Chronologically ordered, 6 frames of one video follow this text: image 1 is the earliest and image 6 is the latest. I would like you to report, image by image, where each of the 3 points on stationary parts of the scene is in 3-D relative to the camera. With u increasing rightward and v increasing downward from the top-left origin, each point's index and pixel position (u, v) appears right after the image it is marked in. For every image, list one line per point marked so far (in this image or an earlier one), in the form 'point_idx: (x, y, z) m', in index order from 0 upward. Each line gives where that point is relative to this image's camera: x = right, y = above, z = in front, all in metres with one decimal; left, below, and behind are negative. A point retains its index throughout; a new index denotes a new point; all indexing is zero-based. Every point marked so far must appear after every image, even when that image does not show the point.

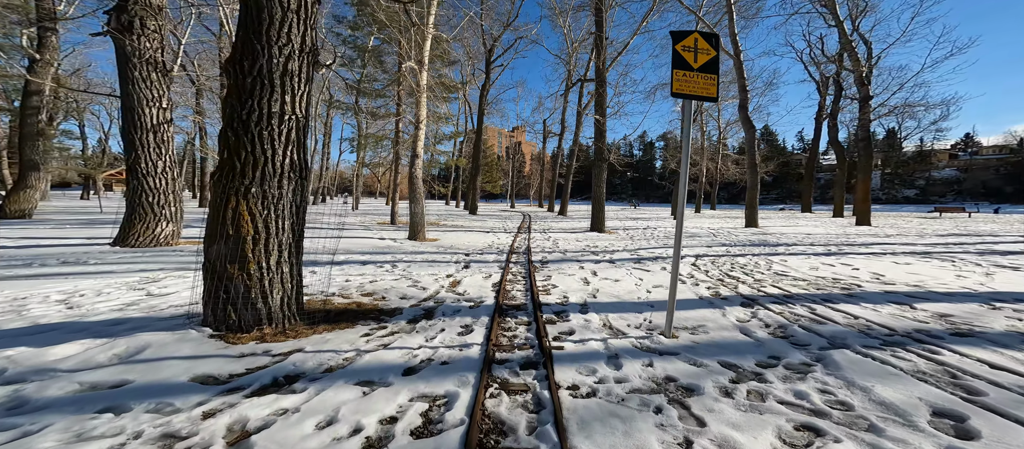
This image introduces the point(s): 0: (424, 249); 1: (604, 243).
0: (-2.1, -0.6, +7.4) m
1: (+2.7, -0.6, +9.4) m
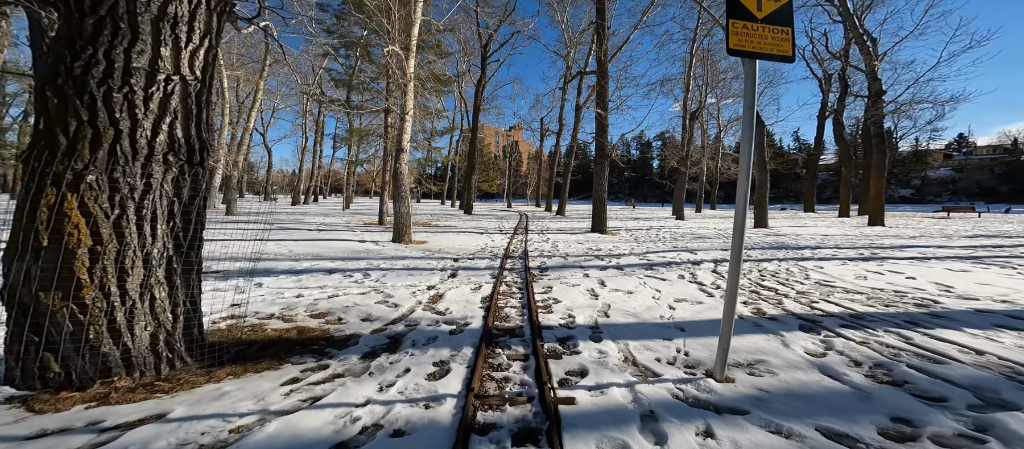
0: (-2.2, -0.6, +6.6) m
1: (+2.6, -0.6, +8.6) m
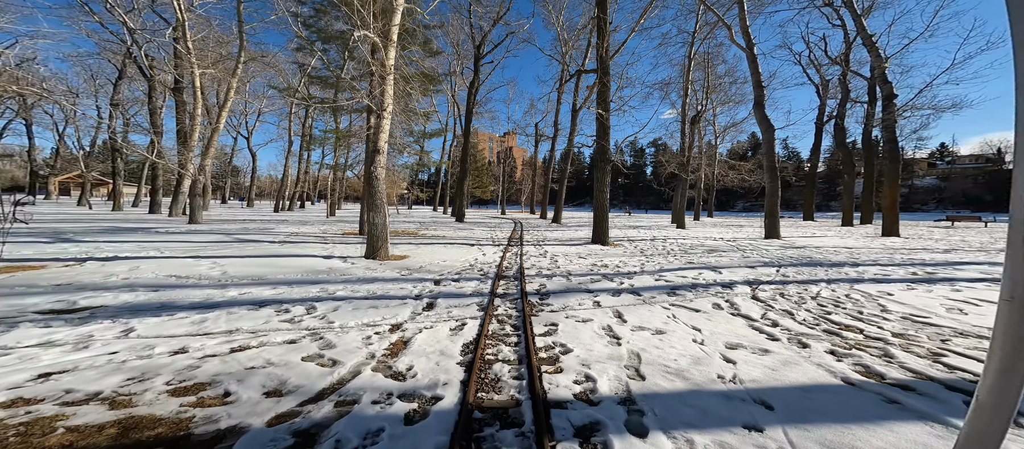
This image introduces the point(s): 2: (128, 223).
0: (-2.3, -0.8, +5.4) m
1: (+2.4, -0.9, +7.5) m
2: (-14.3, 0.0, +11.8) m
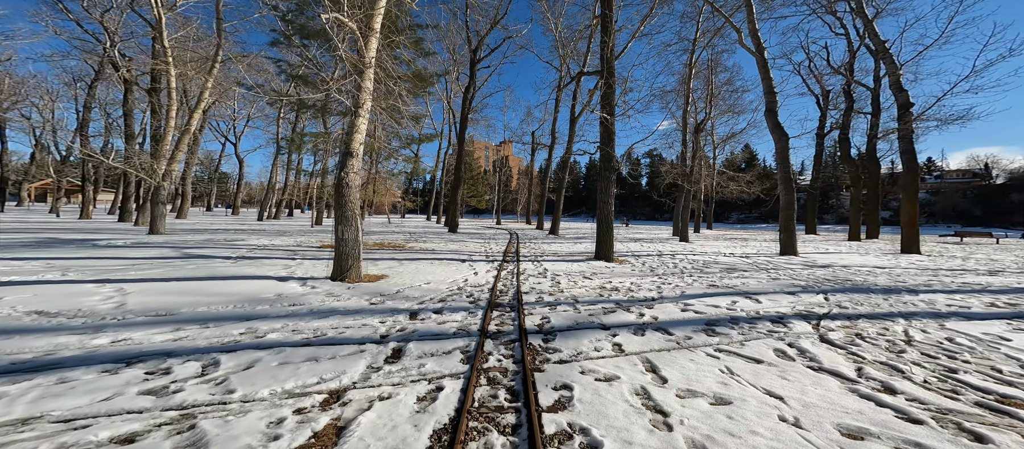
0: (-2.4, -1.0, +4.4) m
1: (+2.3, -1.2, +6.5) m
2: (-14.4, -0.3, +10.6) m
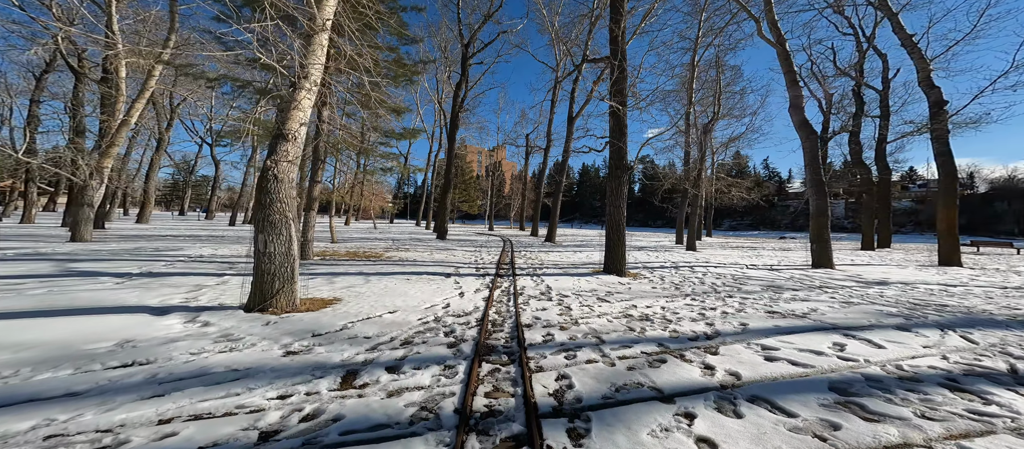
0: (-2.4, -1.1, +2.7) m
1: (+2.3, -1.3, +5.0) m
2: (-14.6, -0.5, +8.7) m
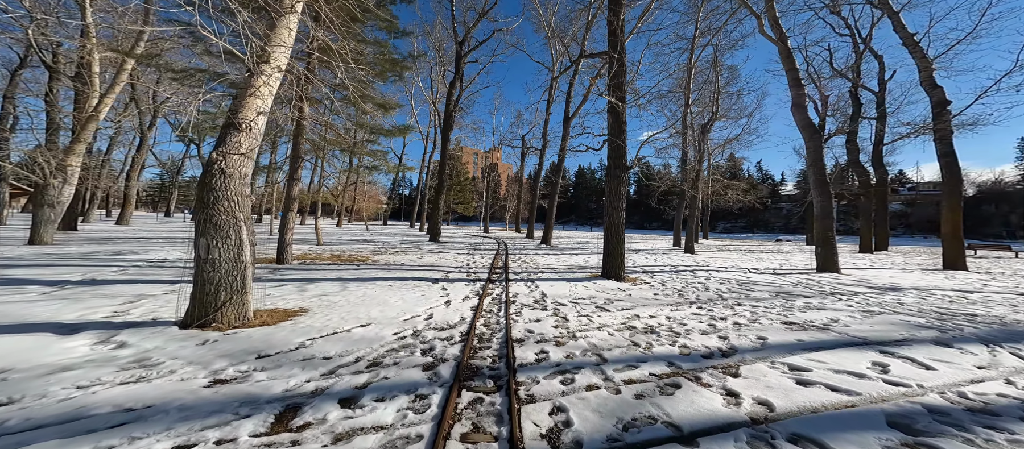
0: (-2.5, -1.1, +2.2) m
1: (+2.1, -1.4, +4.5) m
2: (-14.8, -0.5, +8.0) m
